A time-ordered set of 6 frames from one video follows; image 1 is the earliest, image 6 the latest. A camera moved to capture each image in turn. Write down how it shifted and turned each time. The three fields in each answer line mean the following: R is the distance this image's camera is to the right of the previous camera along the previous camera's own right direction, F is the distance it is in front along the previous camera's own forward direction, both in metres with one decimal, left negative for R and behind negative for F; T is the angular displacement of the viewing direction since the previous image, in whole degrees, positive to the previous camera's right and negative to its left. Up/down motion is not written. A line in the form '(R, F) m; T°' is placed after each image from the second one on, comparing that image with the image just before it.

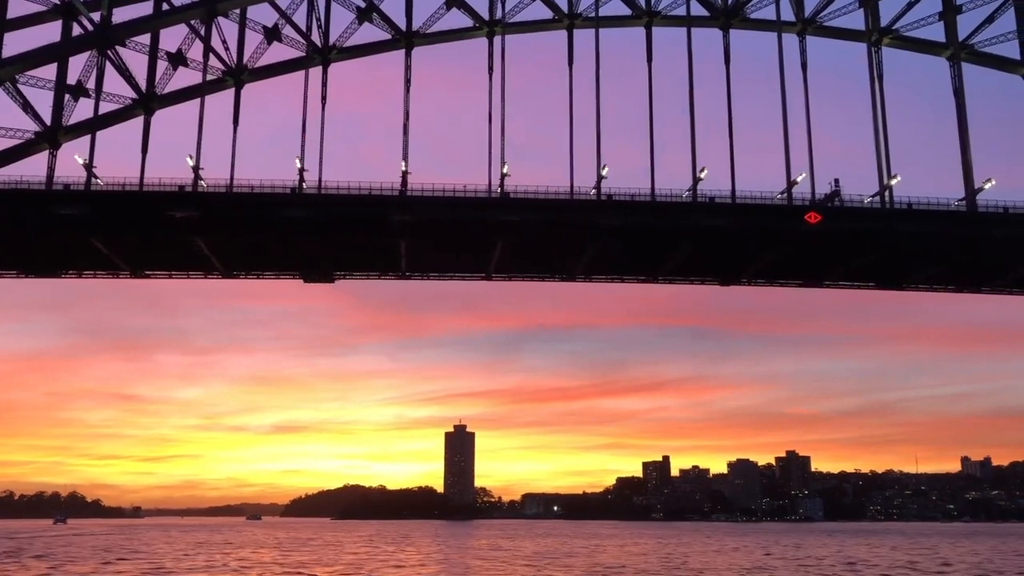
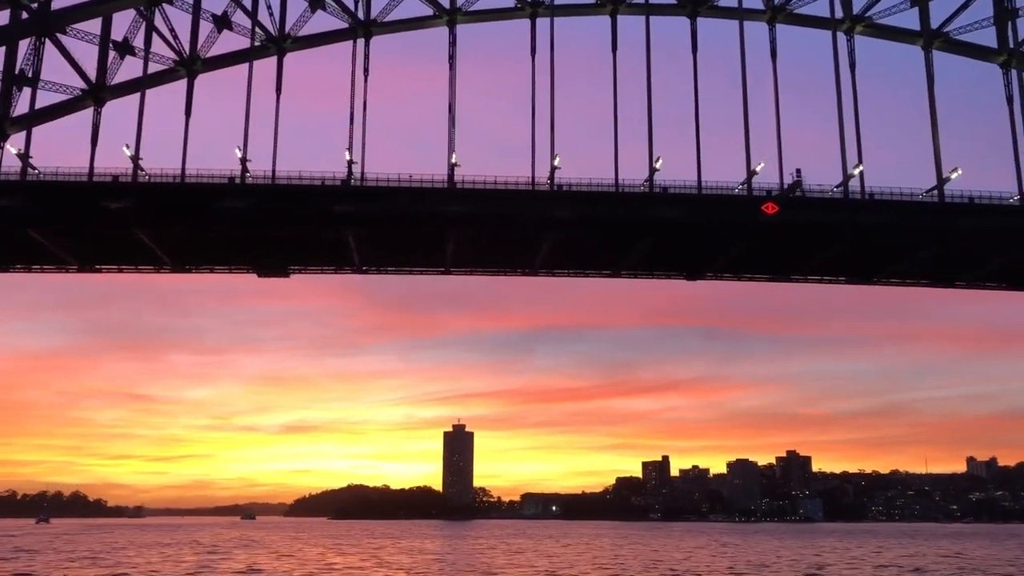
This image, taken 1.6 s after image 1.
(+2.5, +1.2) m; -1°
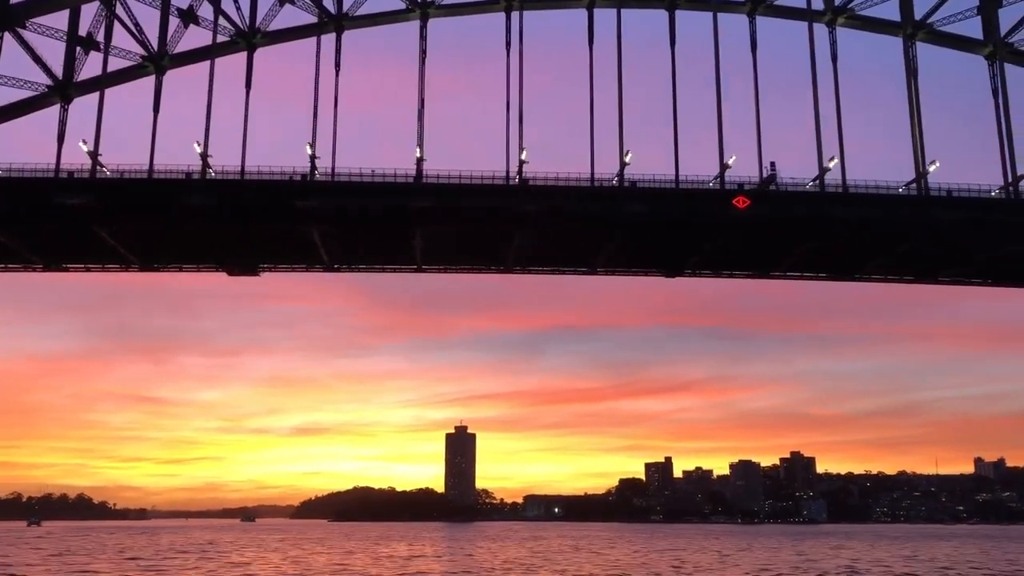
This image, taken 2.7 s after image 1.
(+1.8, +0.9) m; -1°
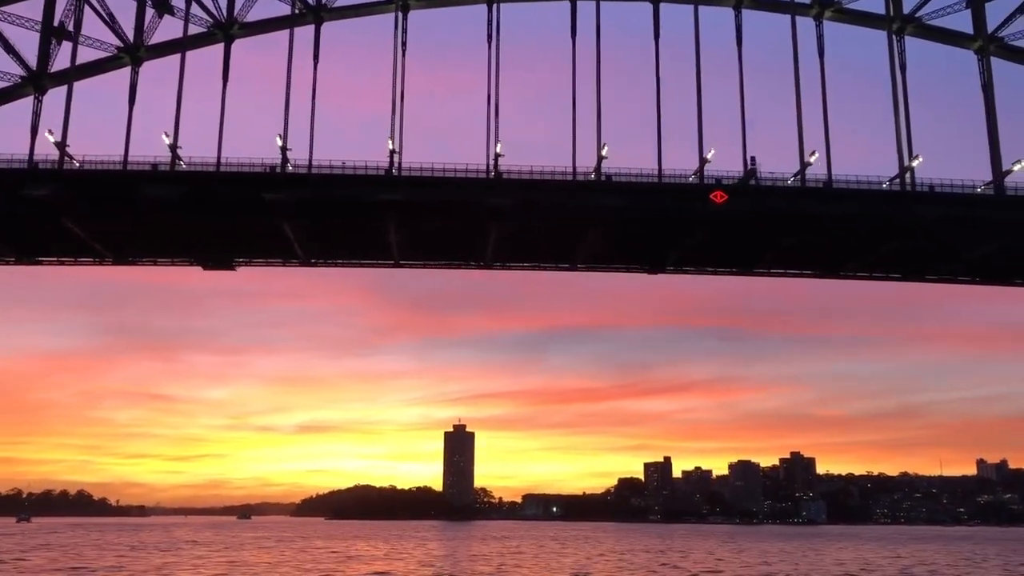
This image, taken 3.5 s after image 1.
(+1.3, +0.7) m; 0°
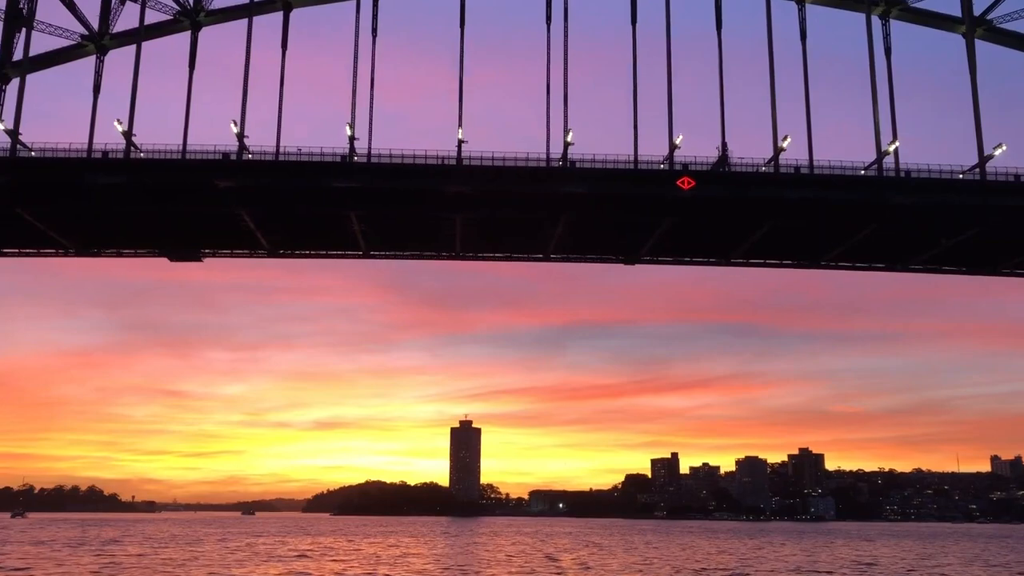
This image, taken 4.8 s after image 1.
(+2.1, +1.1) m; -1°
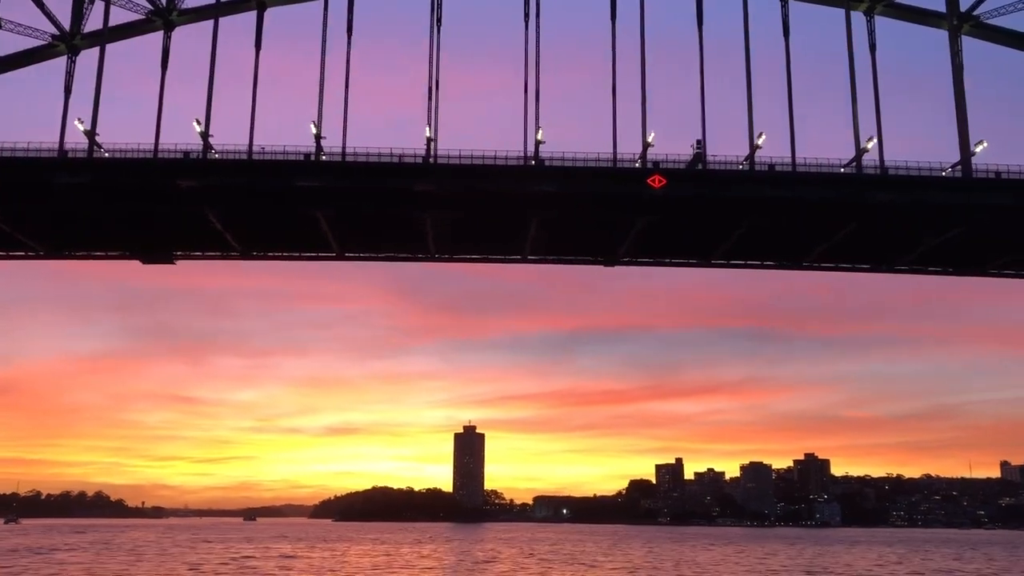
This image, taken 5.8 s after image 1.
(+1.6, +0.8) m; -1°
